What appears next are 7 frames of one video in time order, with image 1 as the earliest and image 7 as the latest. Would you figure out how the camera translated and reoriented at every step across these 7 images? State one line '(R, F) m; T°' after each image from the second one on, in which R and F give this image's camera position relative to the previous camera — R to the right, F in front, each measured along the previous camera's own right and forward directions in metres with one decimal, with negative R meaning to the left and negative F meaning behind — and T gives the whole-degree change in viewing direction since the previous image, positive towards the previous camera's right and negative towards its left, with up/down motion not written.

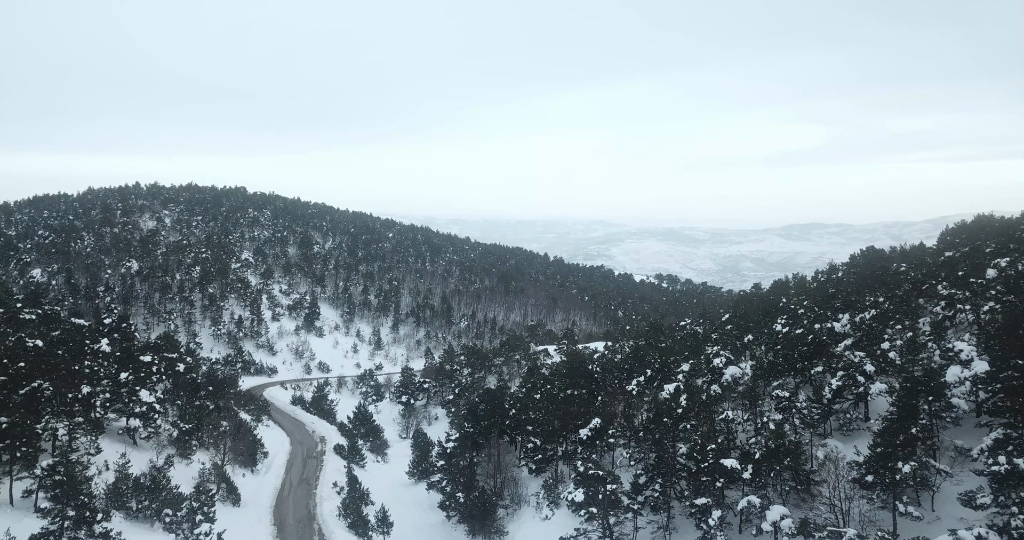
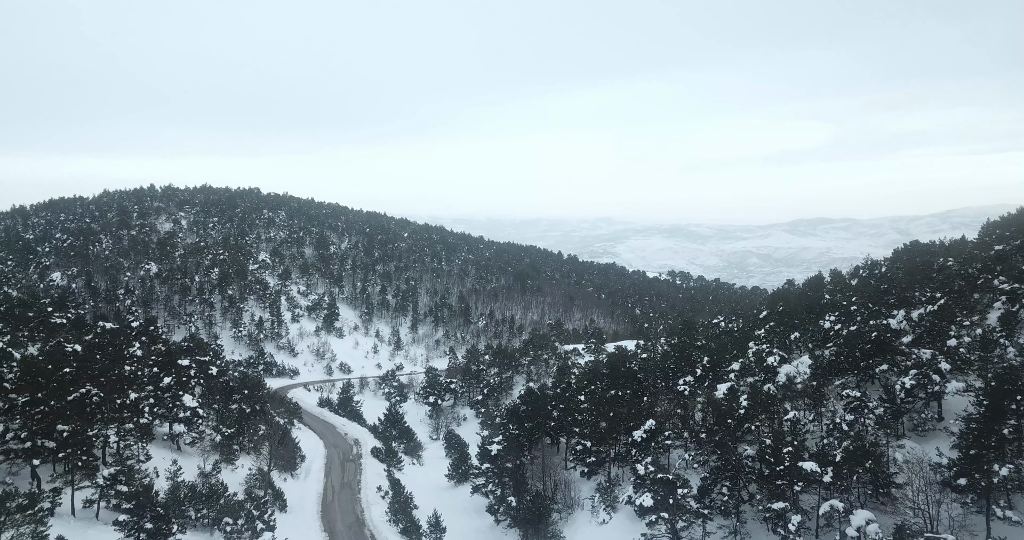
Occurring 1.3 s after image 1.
(-3.7, +0.5) m; -1°
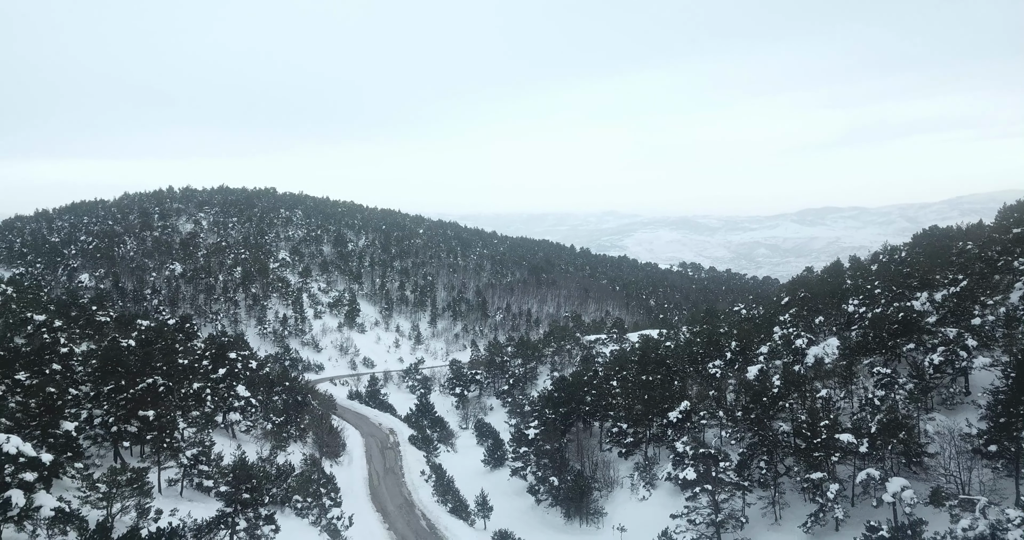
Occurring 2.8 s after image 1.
(-2.8, -1.9) m; -1°
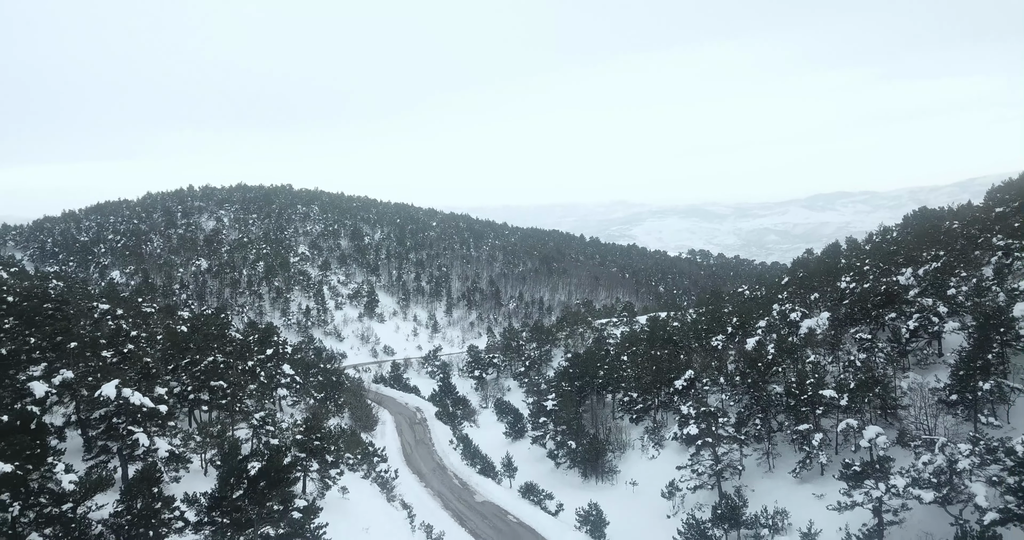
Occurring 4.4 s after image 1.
(-1.0, -4.0) m; -1°
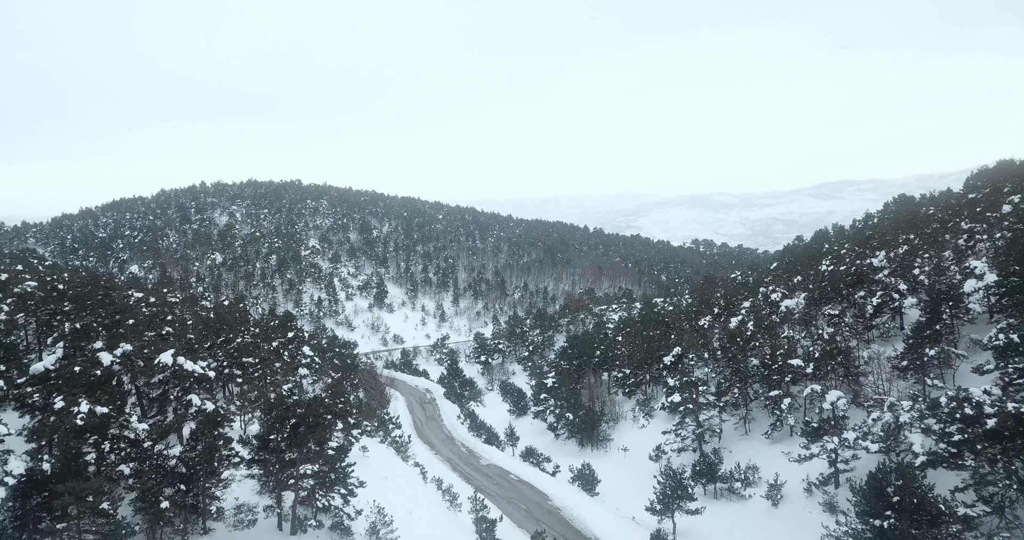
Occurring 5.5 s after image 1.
(+0.6, -3.5) m; -1°
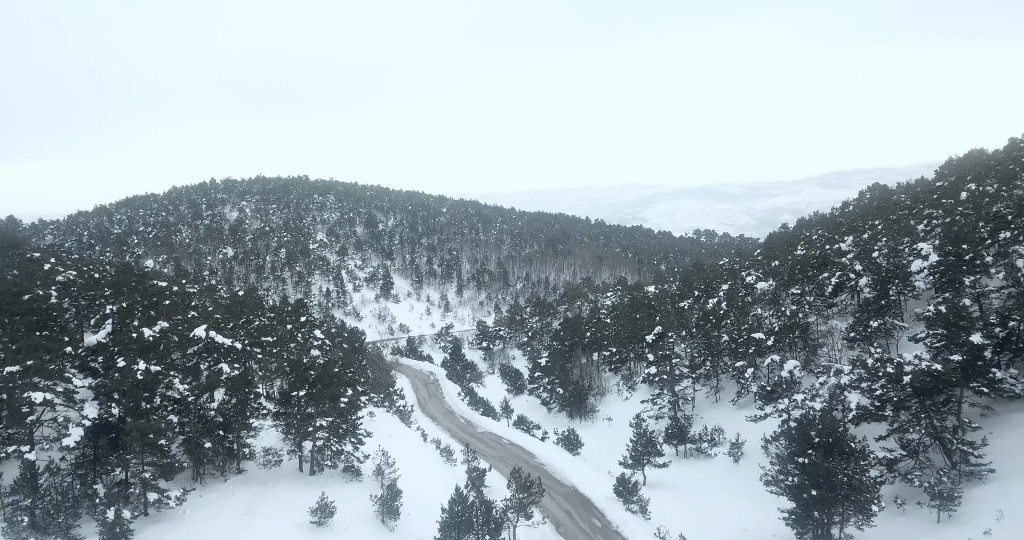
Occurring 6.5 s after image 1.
(+1.4, -3.7) m; -1°
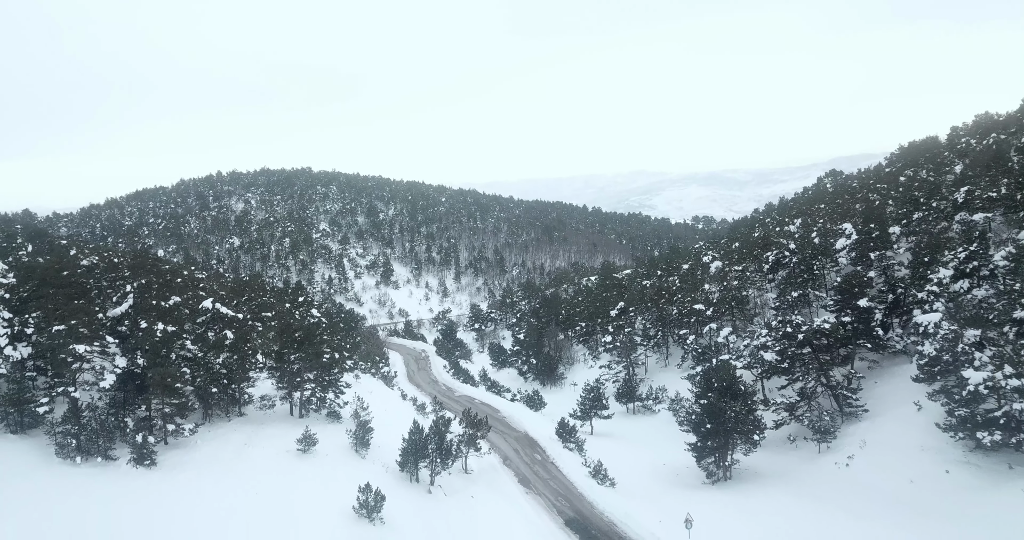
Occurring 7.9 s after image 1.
(+3.6, -4.6) m; -1°
